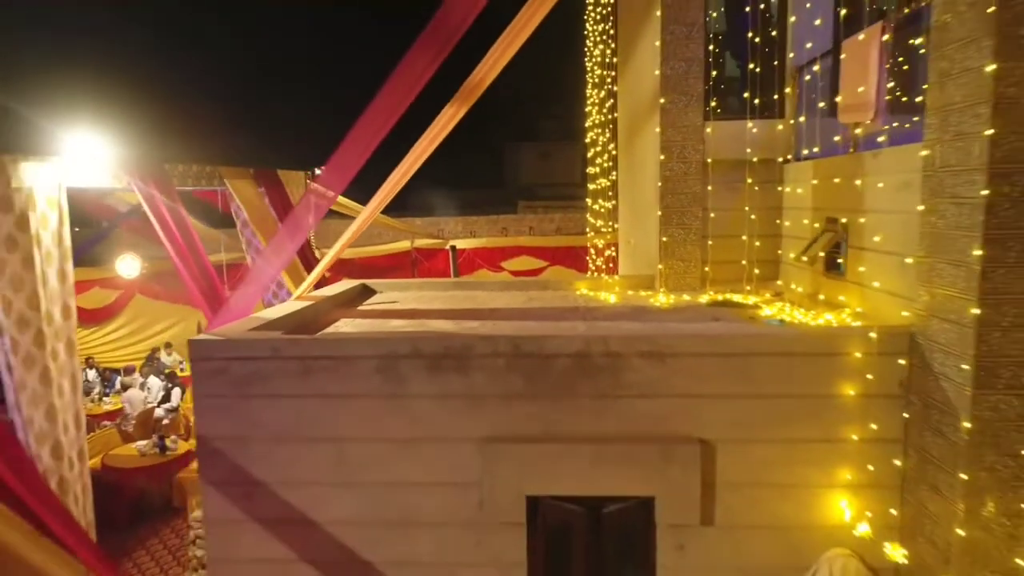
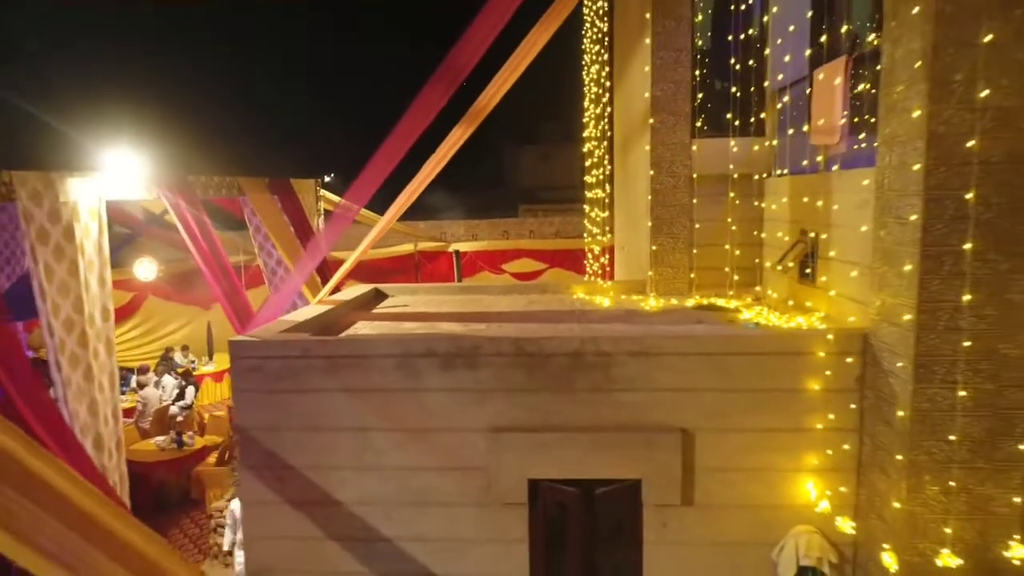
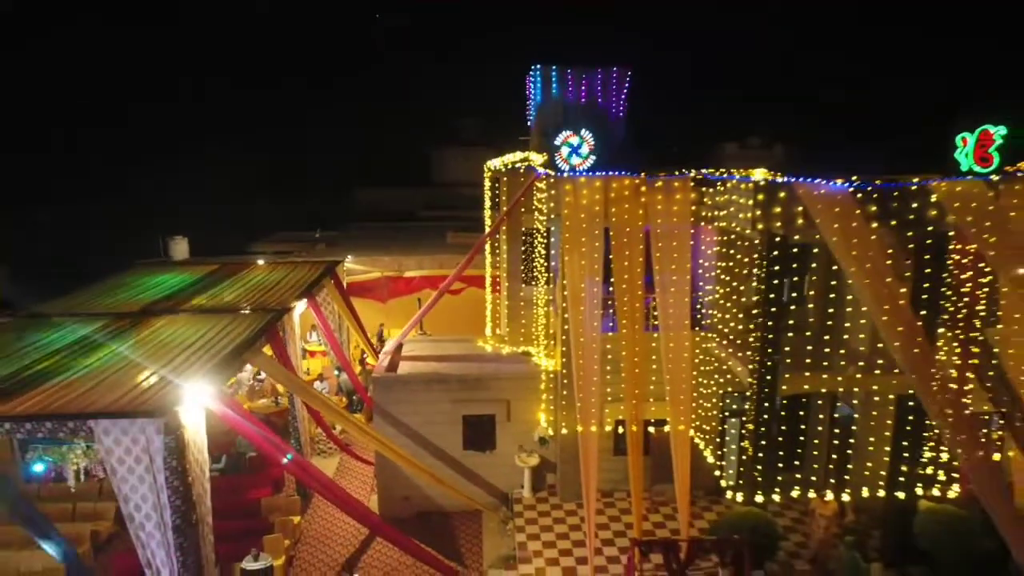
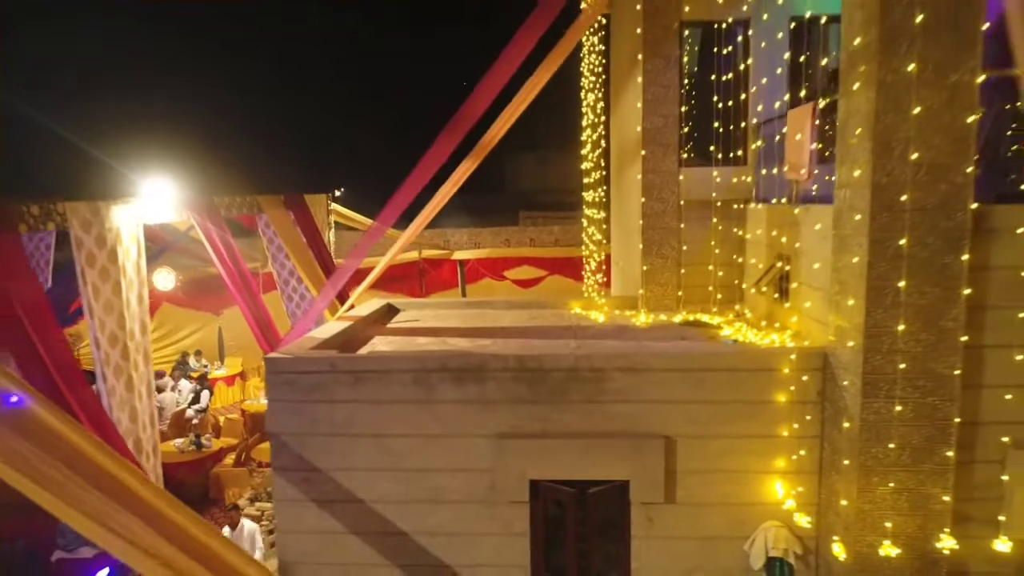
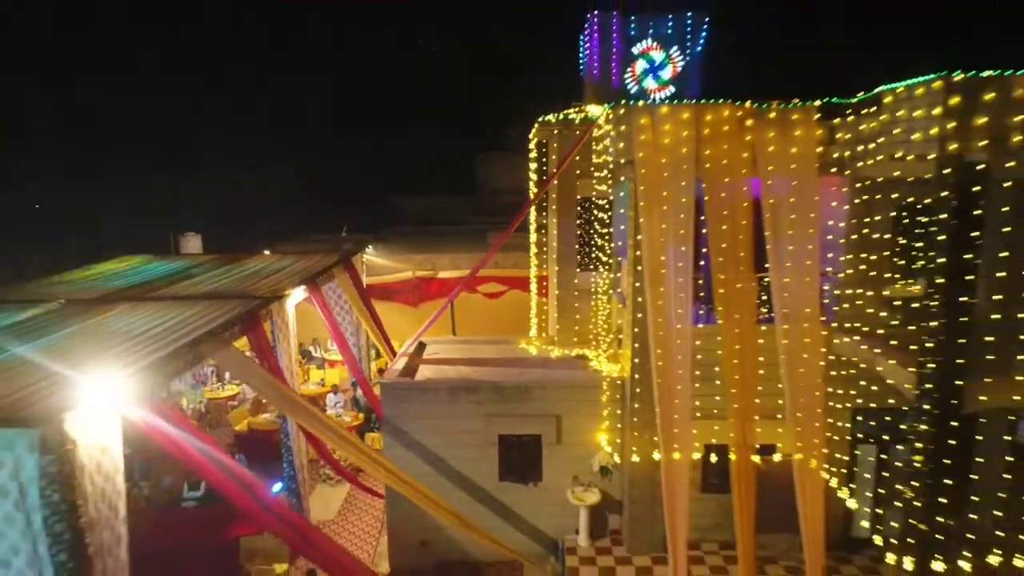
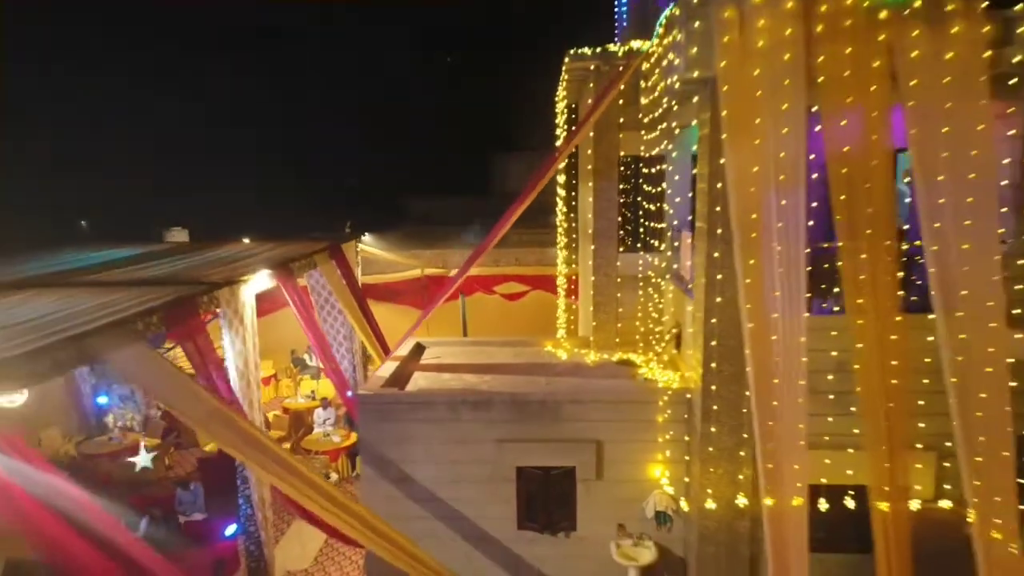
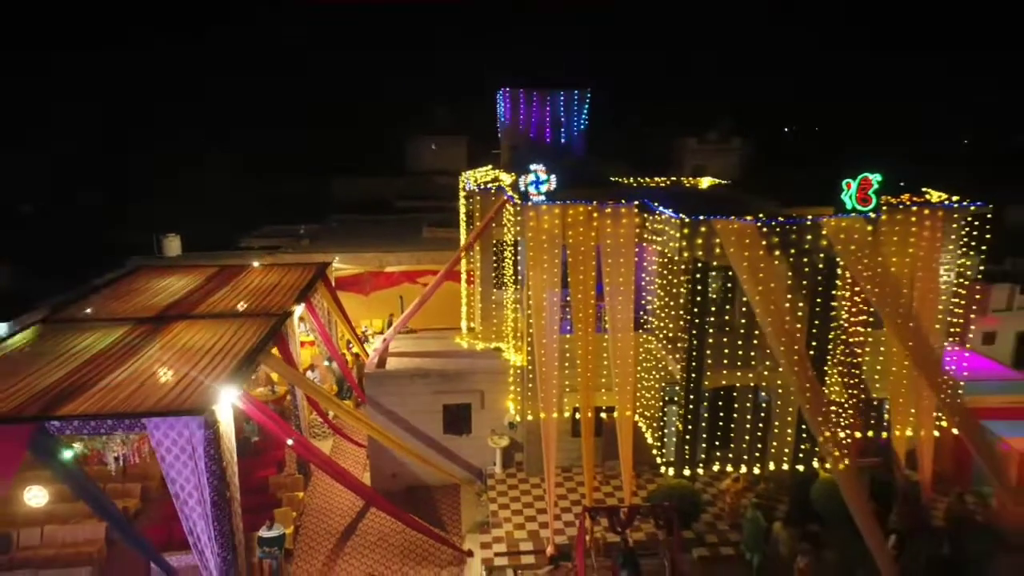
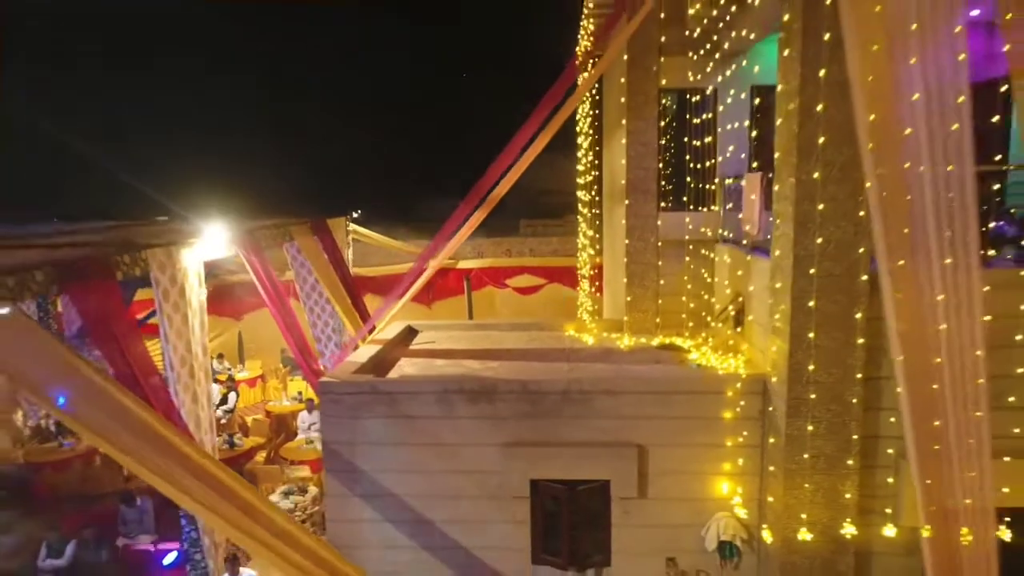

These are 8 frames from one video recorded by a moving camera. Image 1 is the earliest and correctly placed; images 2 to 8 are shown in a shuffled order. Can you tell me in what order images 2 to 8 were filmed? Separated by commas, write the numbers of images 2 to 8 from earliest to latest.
2, 4, 8, 6, 5, 3, 7
